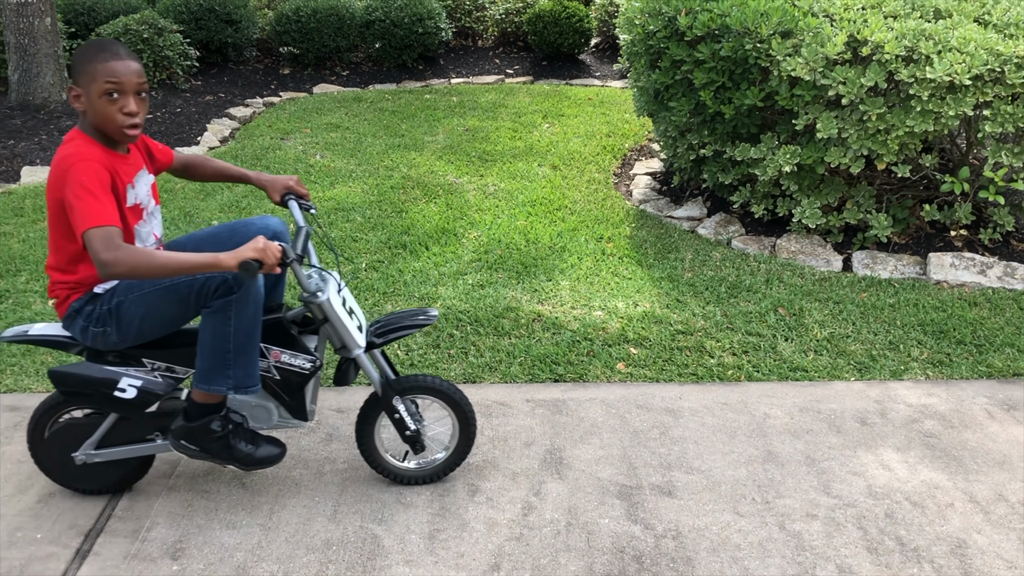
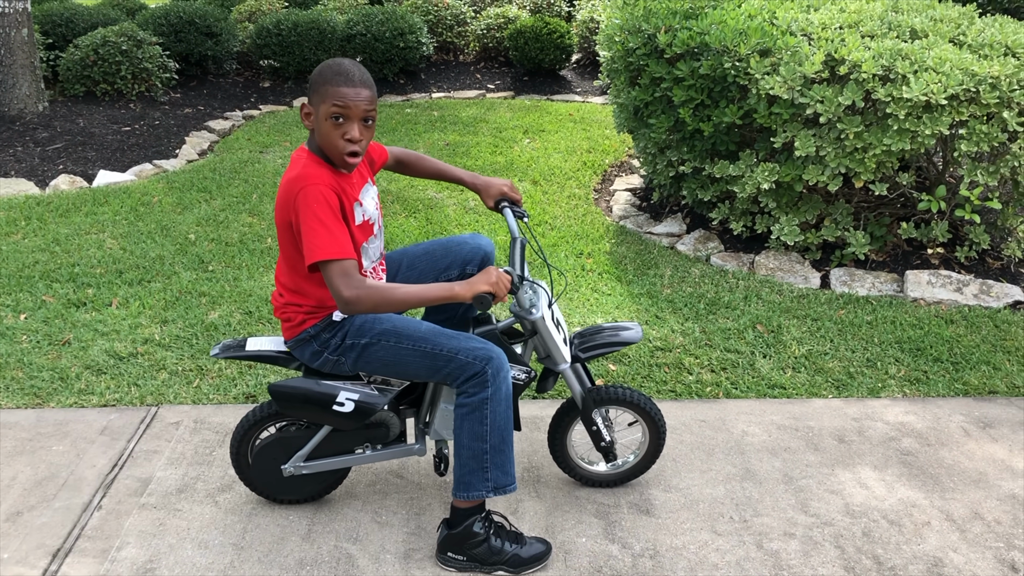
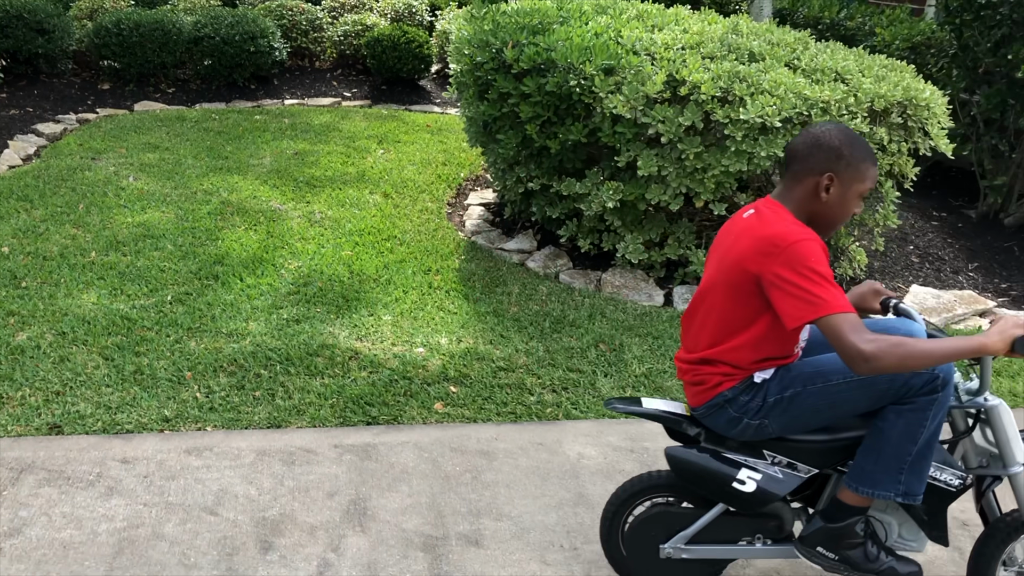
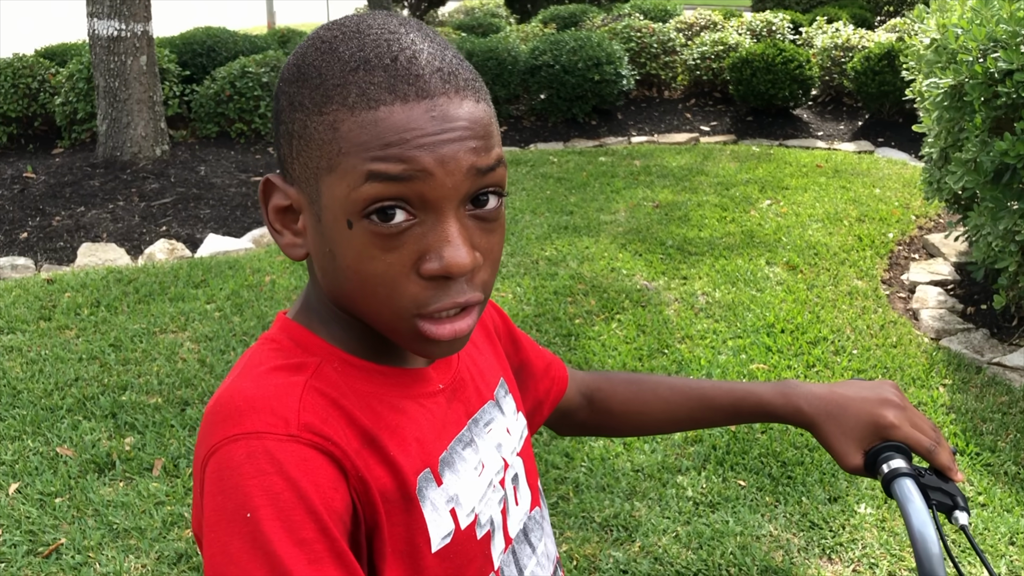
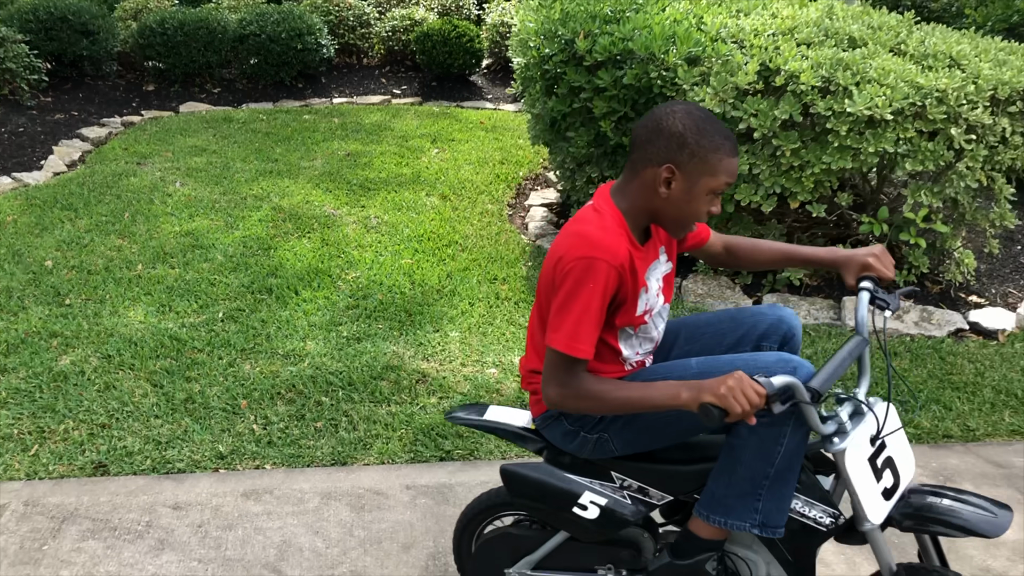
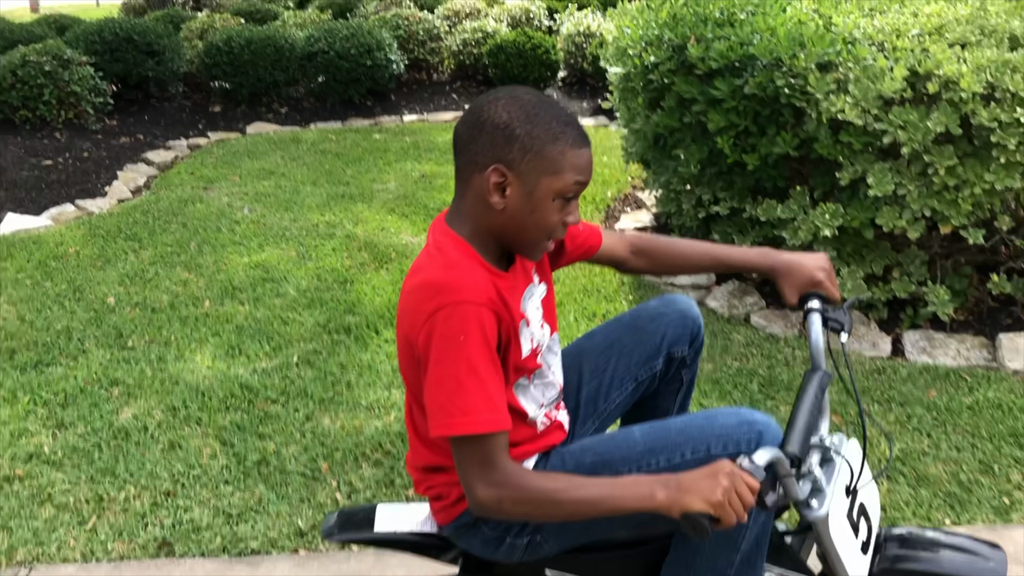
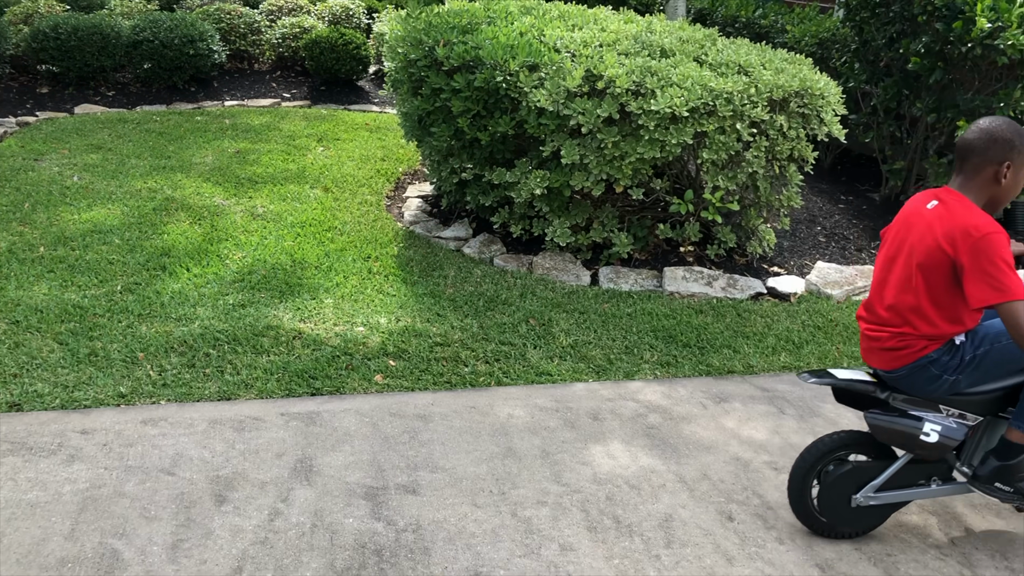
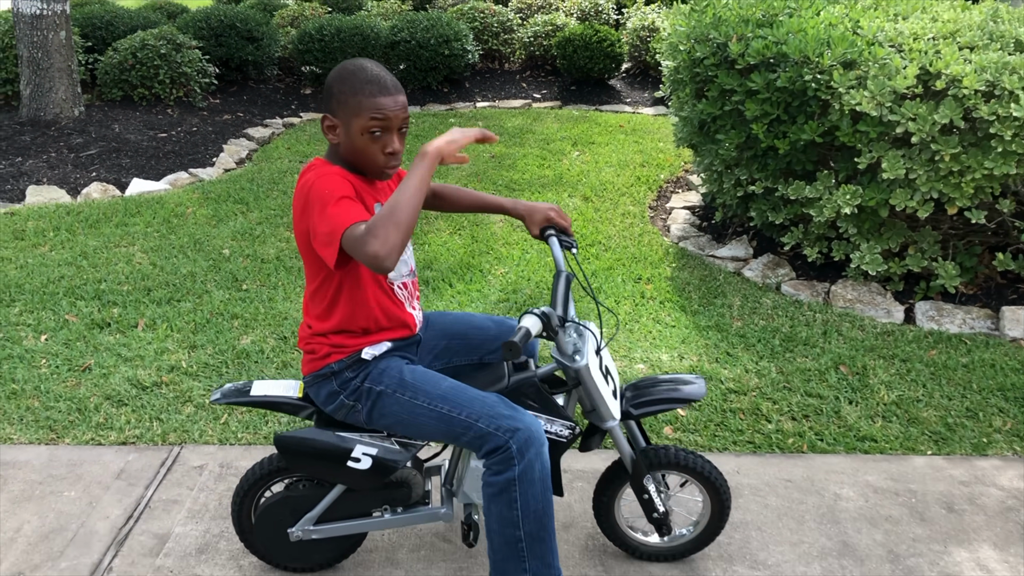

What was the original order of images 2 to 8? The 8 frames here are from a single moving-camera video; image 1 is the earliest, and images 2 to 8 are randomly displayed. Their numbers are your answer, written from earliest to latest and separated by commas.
2, 8, 4, 6, 5, 3, 7
